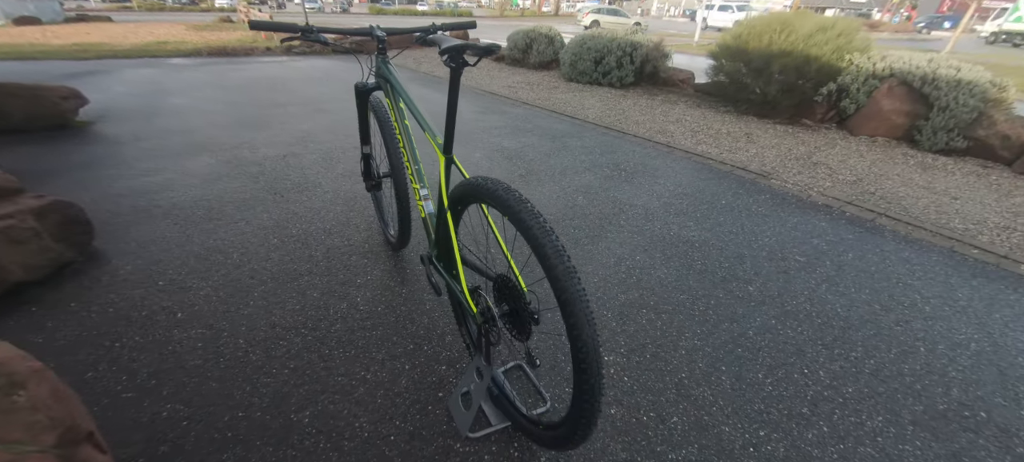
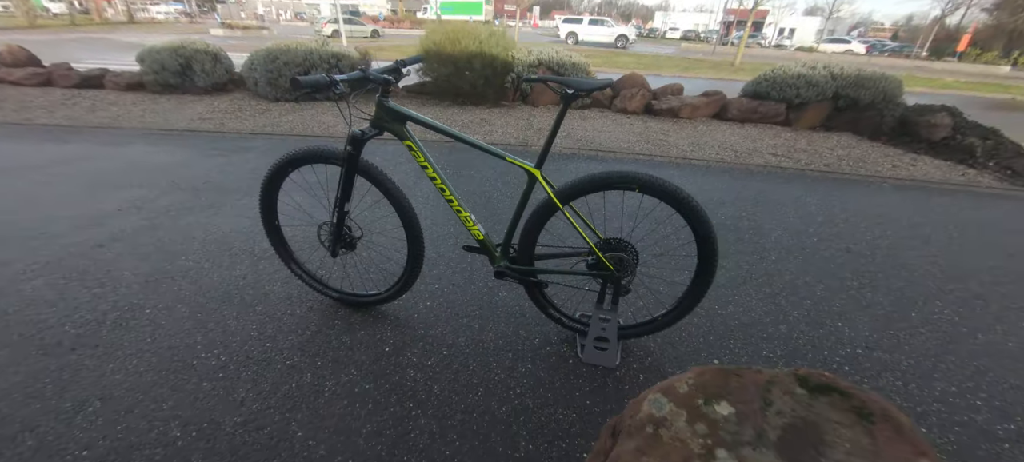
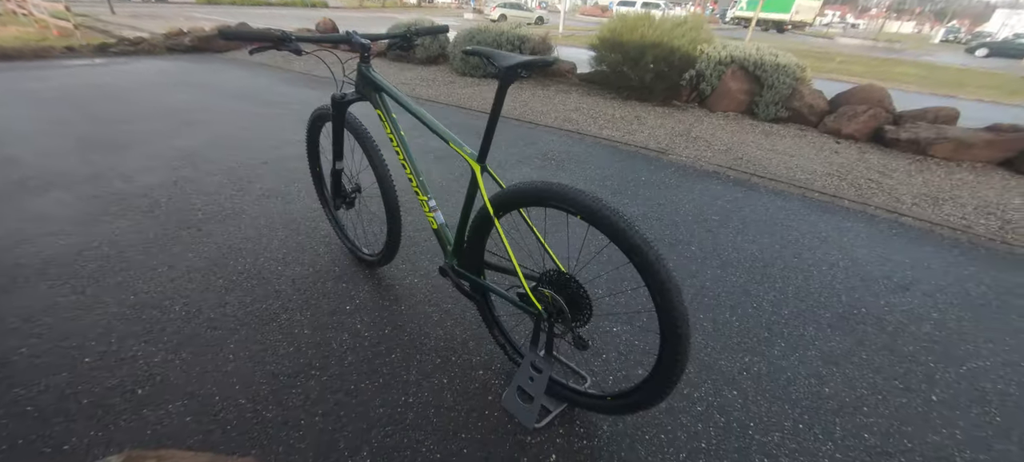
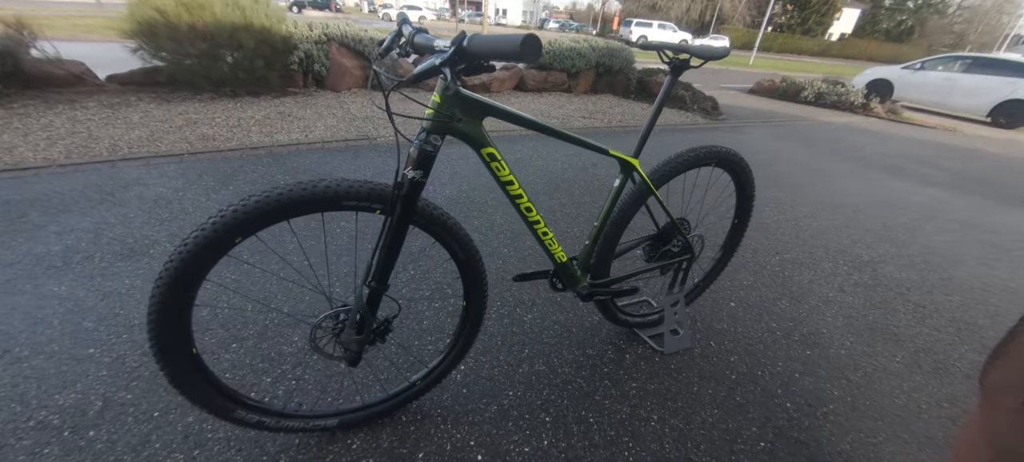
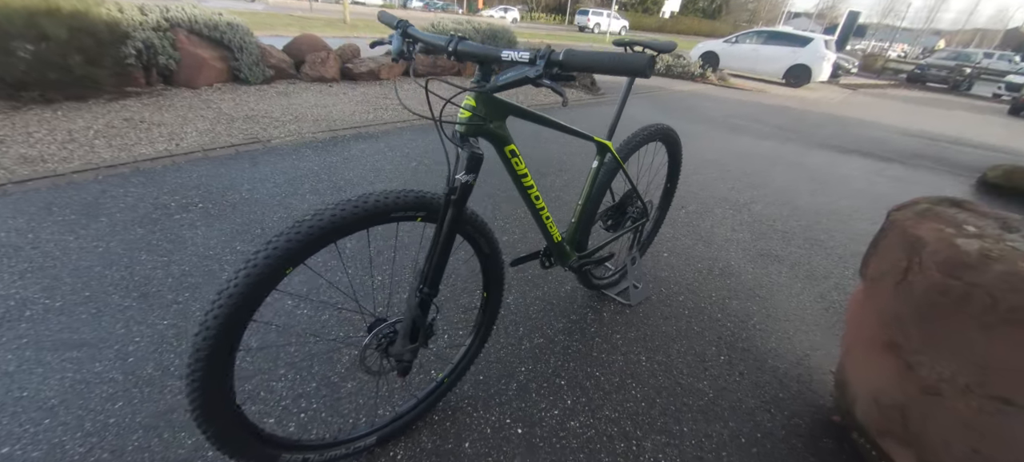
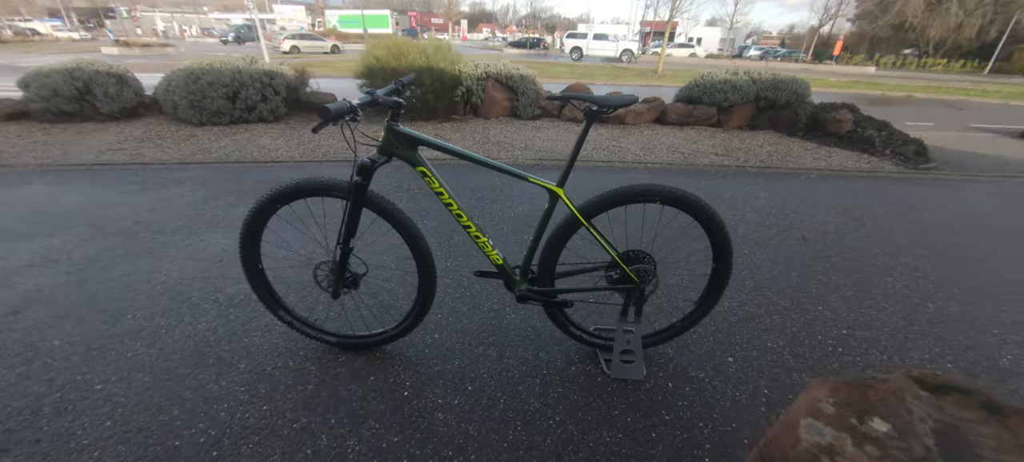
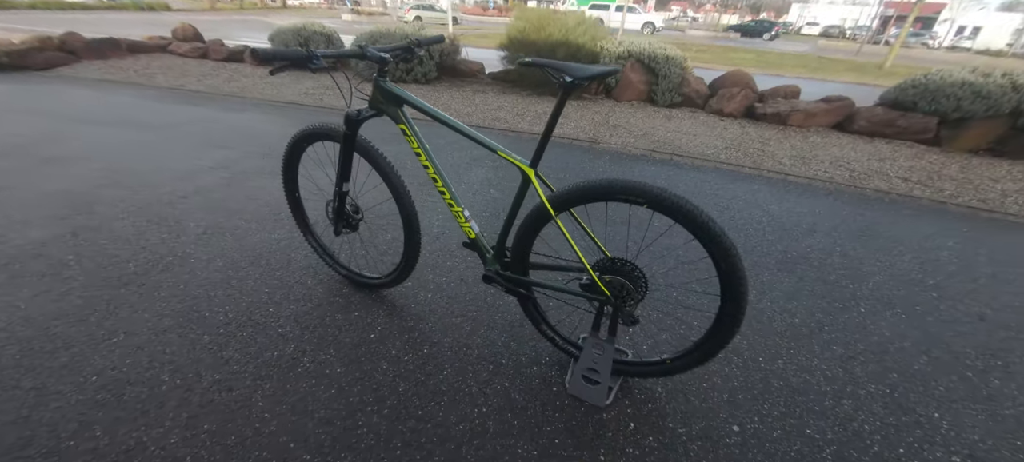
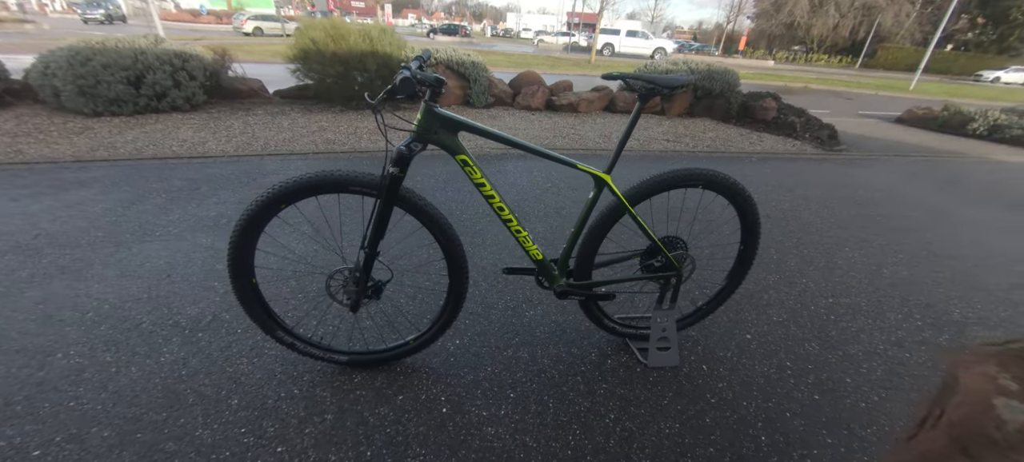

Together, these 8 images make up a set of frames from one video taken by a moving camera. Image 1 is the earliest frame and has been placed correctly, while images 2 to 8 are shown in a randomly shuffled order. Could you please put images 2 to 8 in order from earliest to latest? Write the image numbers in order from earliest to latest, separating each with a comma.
3, 7, 2, 6, 8, 4, 5
